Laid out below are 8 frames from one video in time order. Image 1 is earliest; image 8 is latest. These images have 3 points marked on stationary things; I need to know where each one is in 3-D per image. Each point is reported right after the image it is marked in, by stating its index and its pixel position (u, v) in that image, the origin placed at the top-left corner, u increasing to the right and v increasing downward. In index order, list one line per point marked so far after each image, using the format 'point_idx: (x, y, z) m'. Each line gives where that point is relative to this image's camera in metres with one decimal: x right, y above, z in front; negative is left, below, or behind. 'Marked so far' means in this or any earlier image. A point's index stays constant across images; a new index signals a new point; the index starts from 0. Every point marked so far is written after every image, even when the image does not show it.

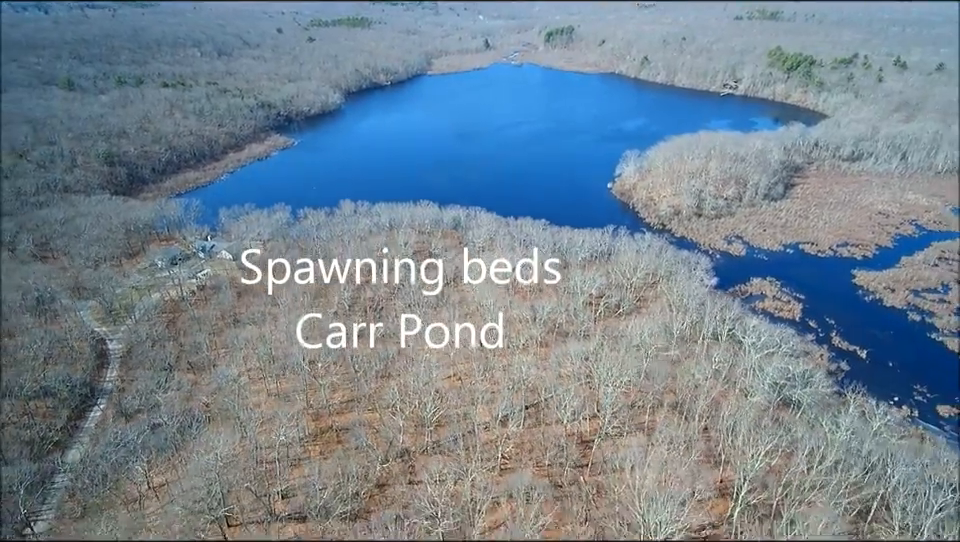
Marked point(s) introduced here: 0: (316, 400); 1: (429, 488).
0: (-5.3, -3.6, +17.2) m
1: (-1.4, -5.2, +13.7) m
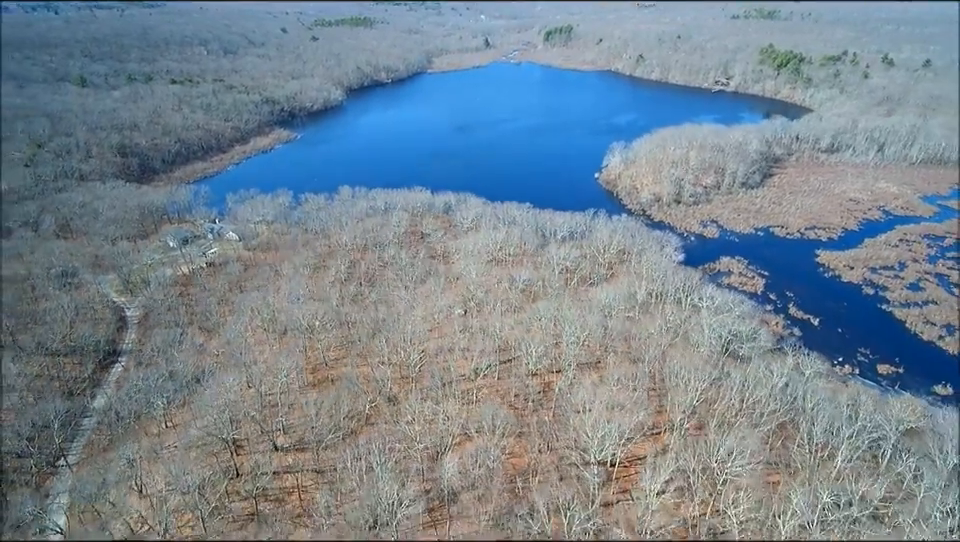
0: (-6.0, -2.5, +19.4) m
1: (-2.2, -4.1, +15.8) m
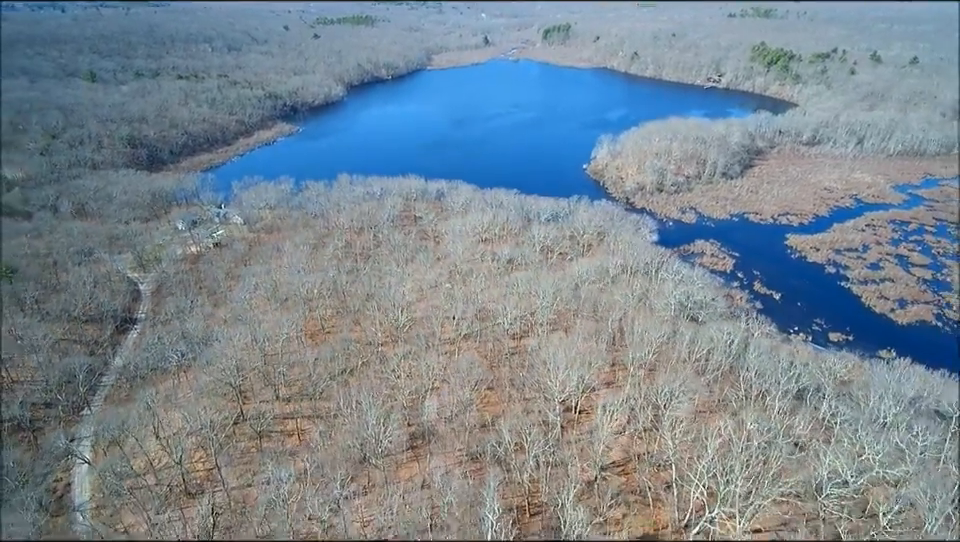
0: (-6.7, -1.4, +21.3) m
1: (-2.9, -3.0, +17.8) m
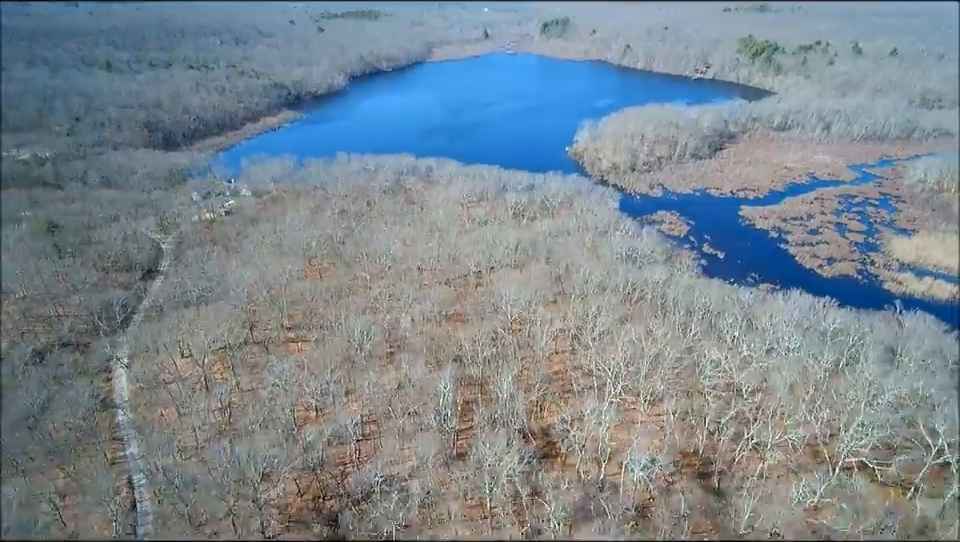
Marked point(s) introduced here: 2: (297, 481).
0: (-7.9, +0.8, +25.0) m
1: (-4.1, -0.9, +21.4) m
2: (-5.1, -5.9, +15.0) m
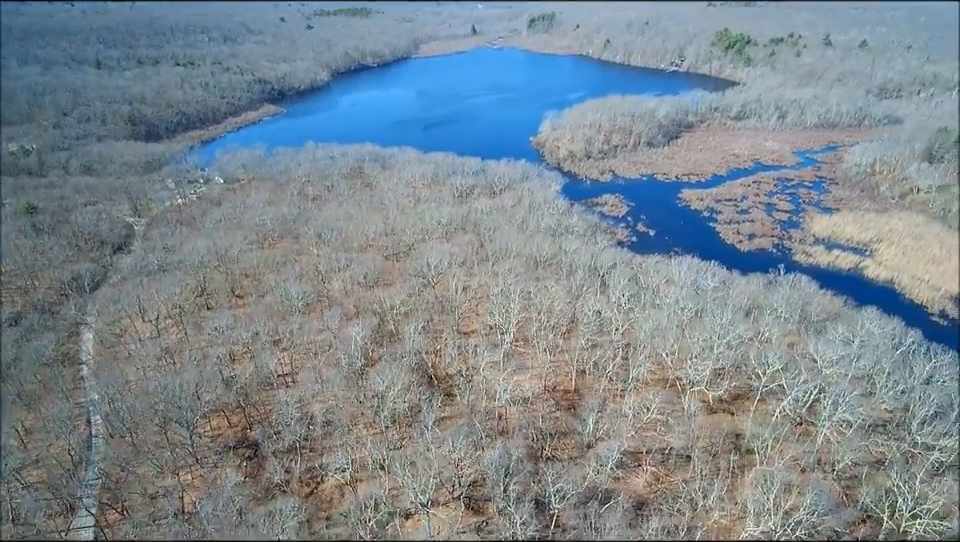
0: (-11.0, +2.0, +27.4) m
1: (-7.3, +0.4, +23.8) m
2: (-8.2, -4.7, +17.5) m
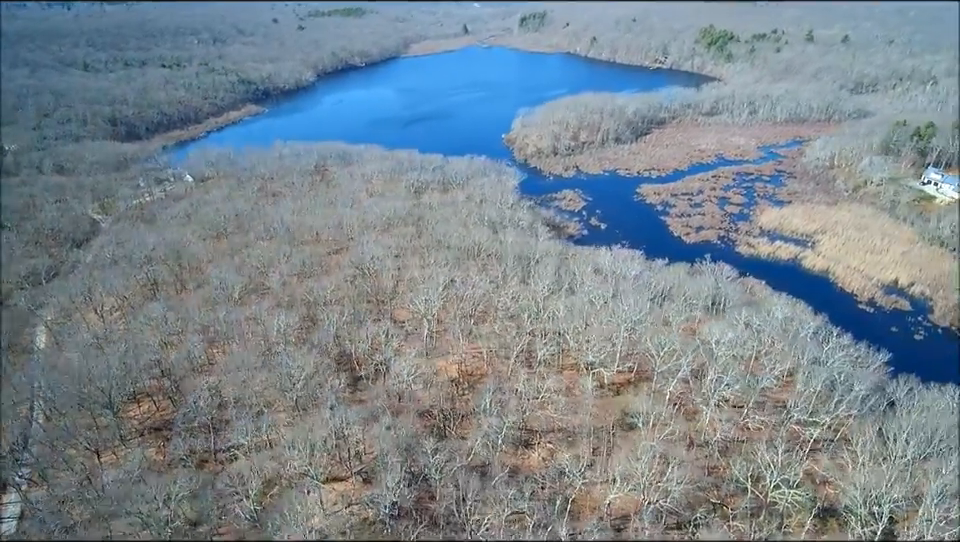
0: (-13.9, +2.4, +28.3) m
1: (-10.1, +0.7, +24.7) m
2: (-11.1, -4.3, +18.3) m
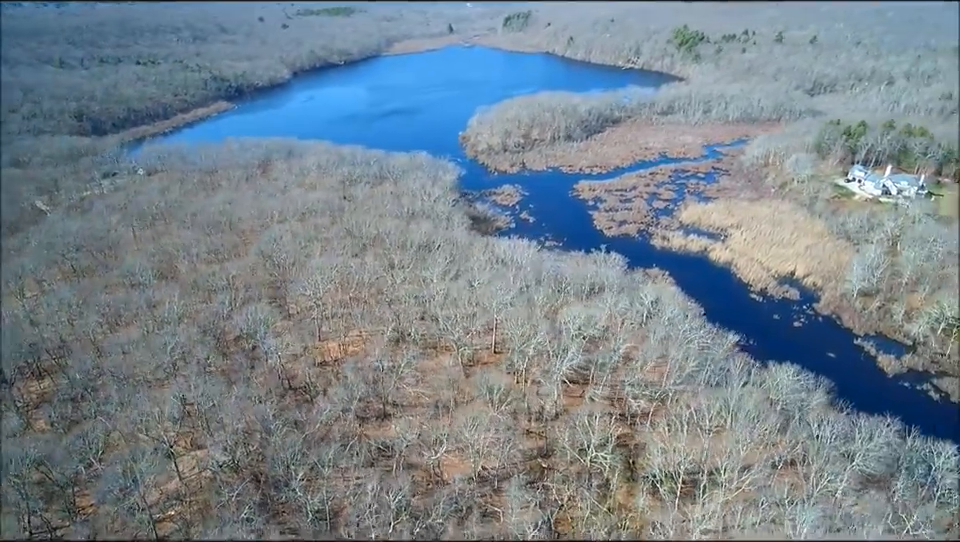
0: (-18.2, +3.0, +29.5) m
1: (-14.4, +1.3, +25.8) m
2: (-15.5, -3.7, +19.5) m
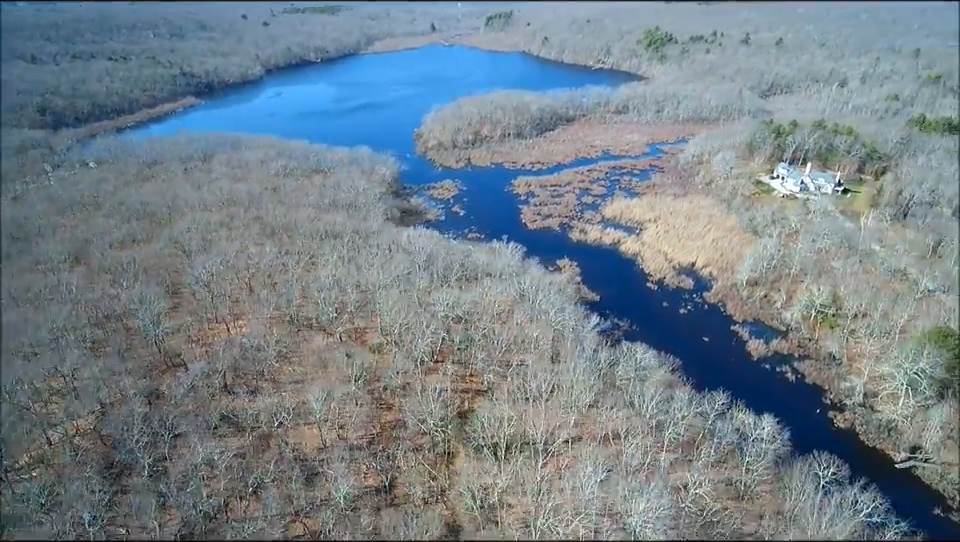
0: (-22.7, +3.7, +30.5) m
1: (-18.9, +2.0, +26.9) m
2: (-20.0, -3.1, +20.6) m
